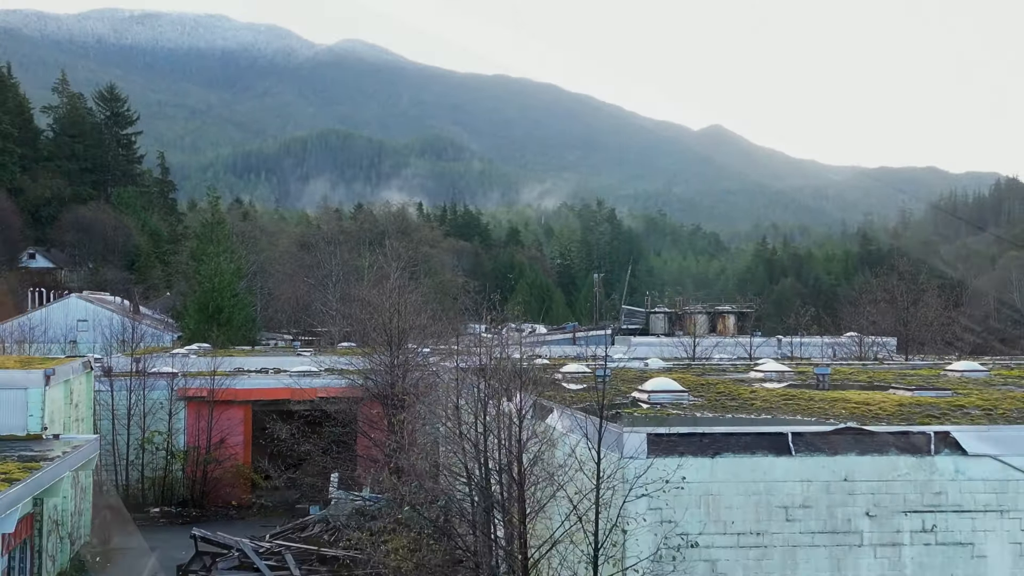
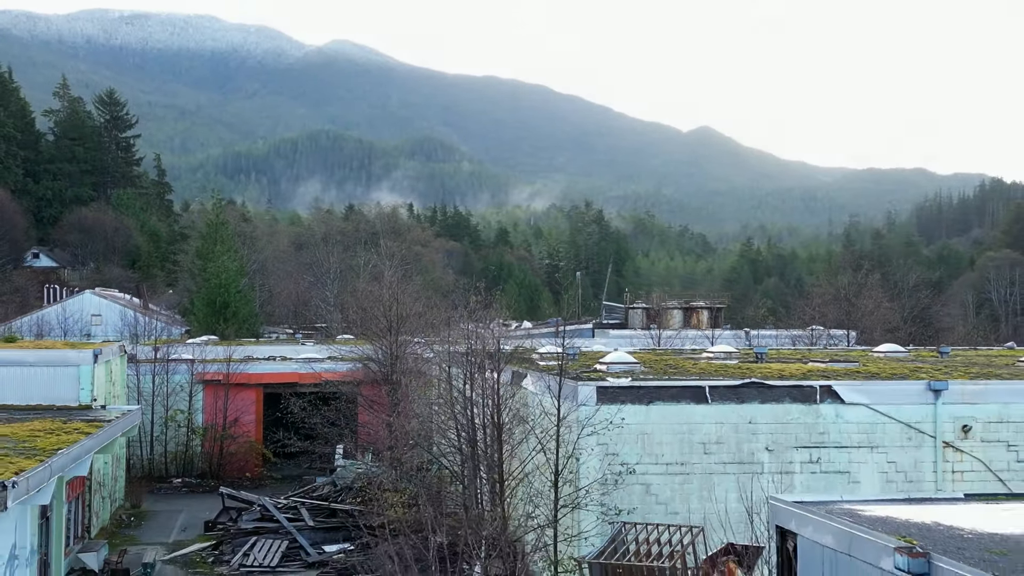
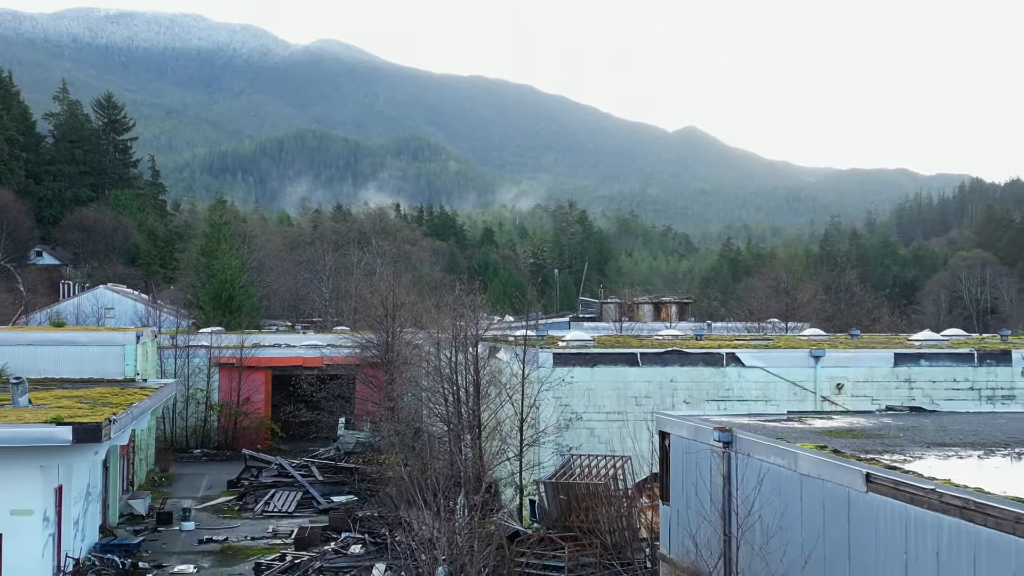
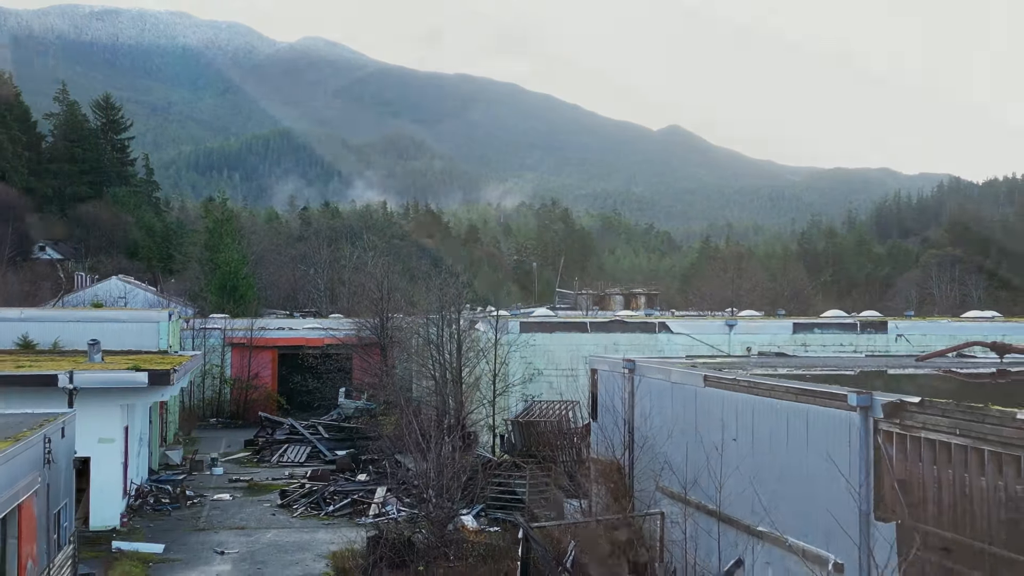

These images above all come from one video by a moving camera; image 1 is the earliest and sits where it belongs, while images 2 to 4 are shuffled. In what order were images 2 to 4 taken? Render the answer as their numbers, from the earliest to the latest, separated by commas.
2, 3, 4
